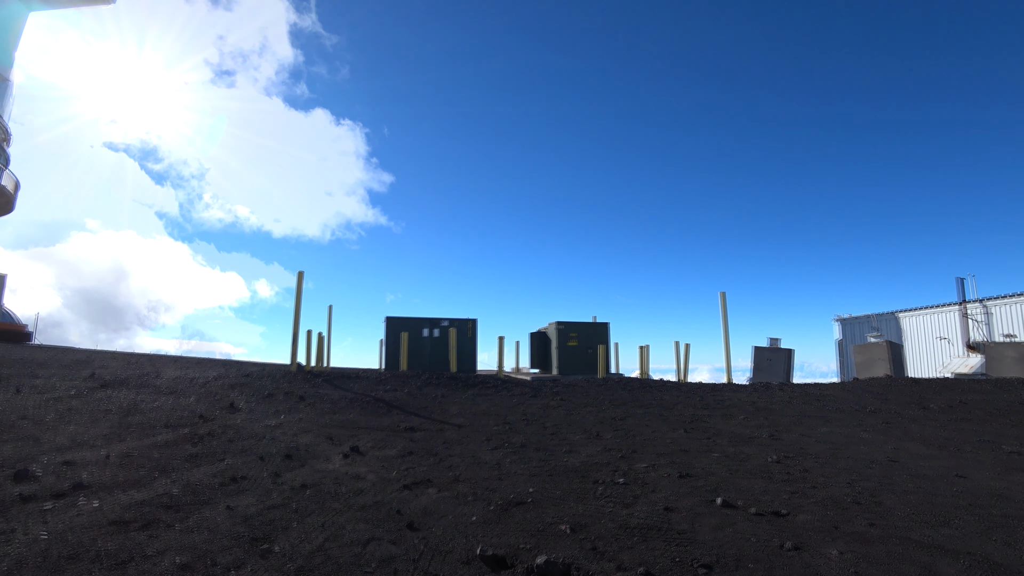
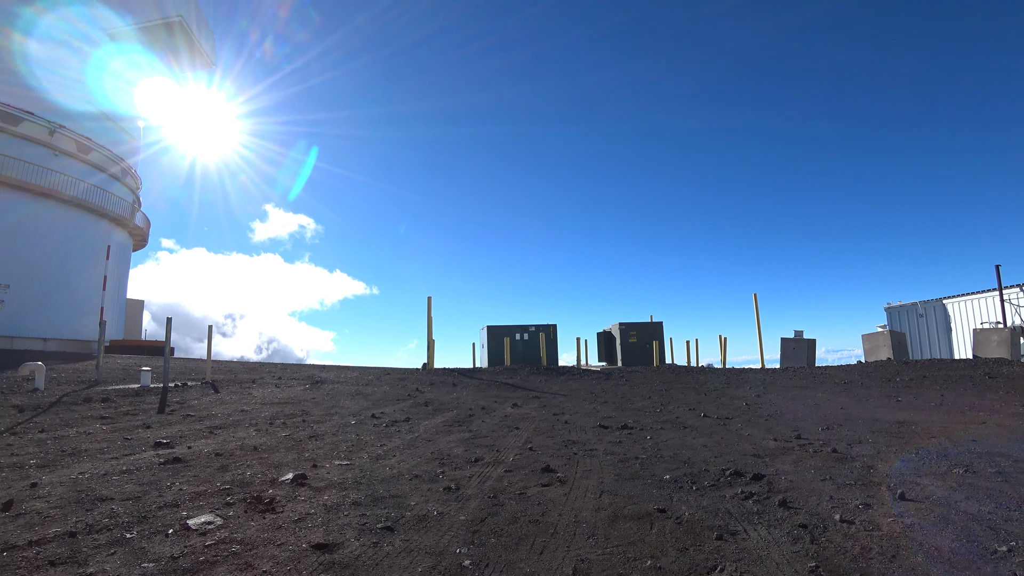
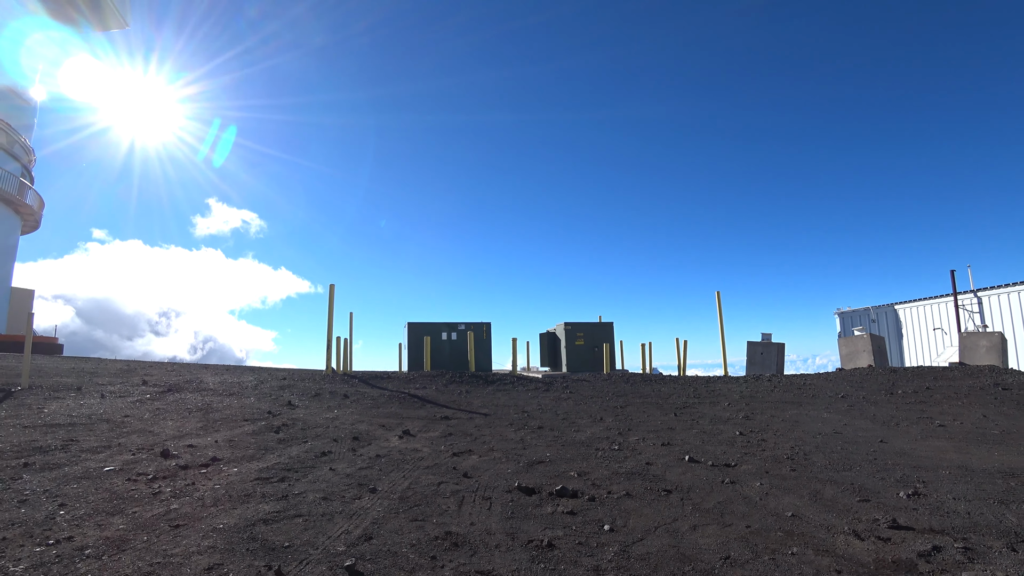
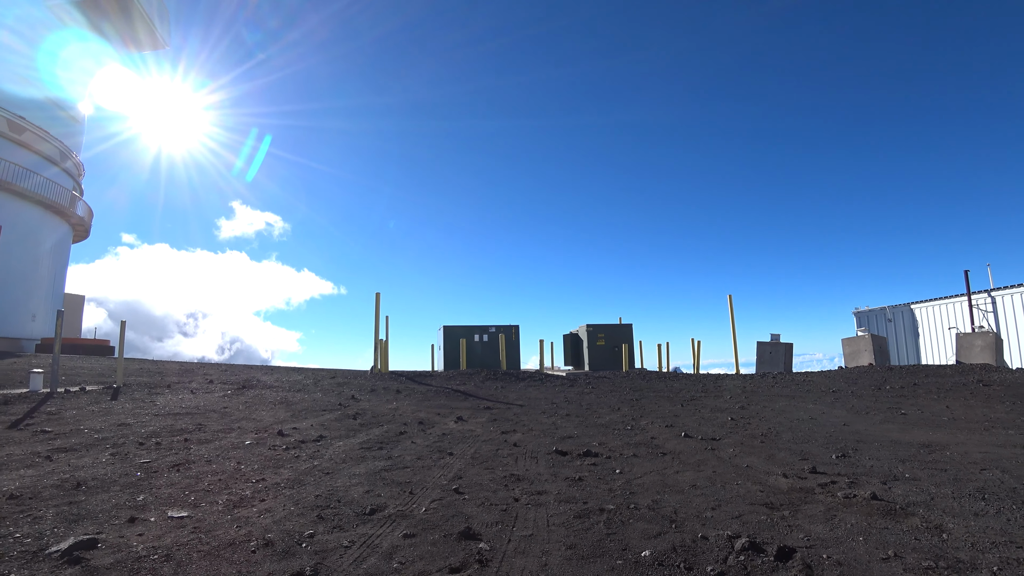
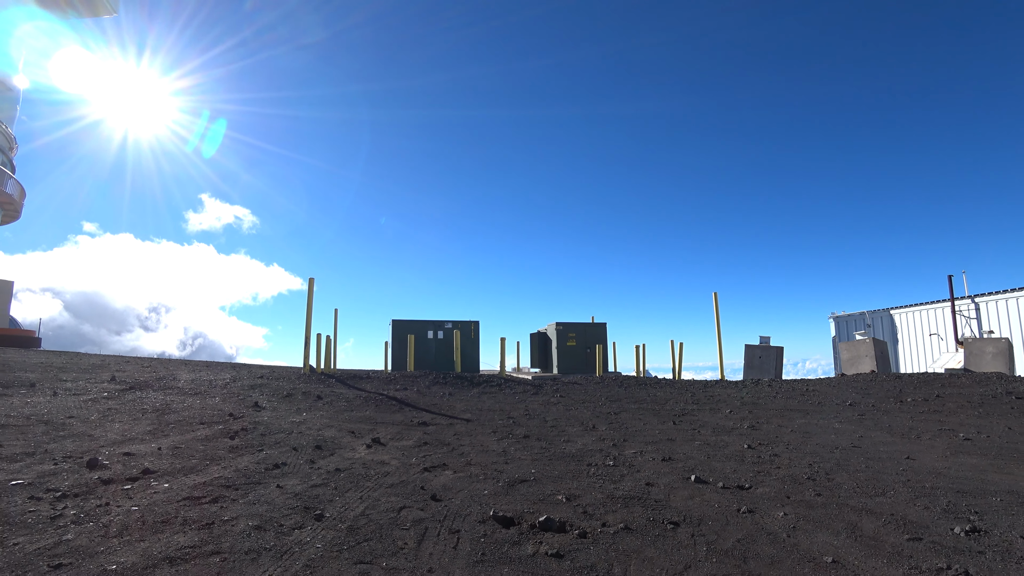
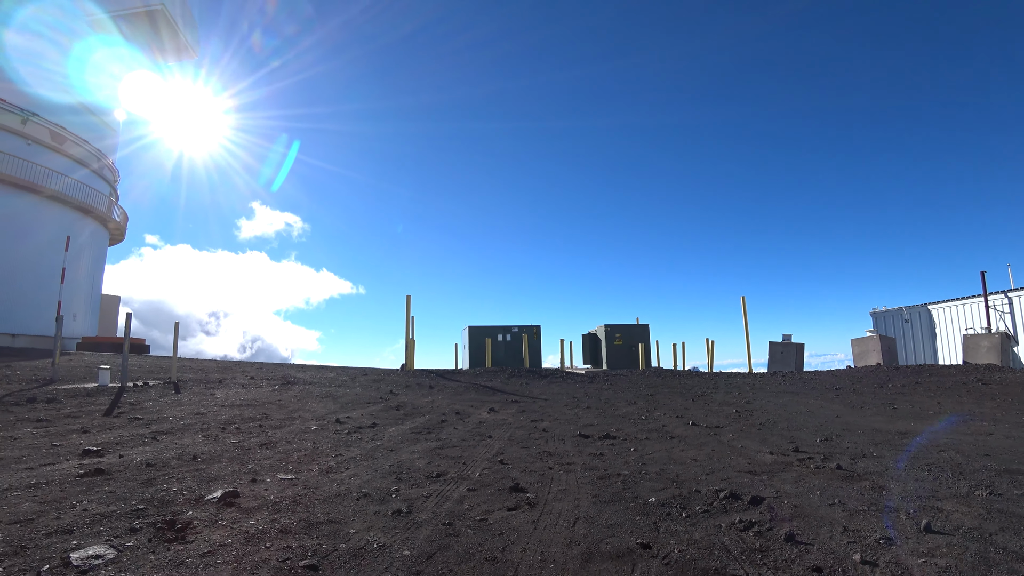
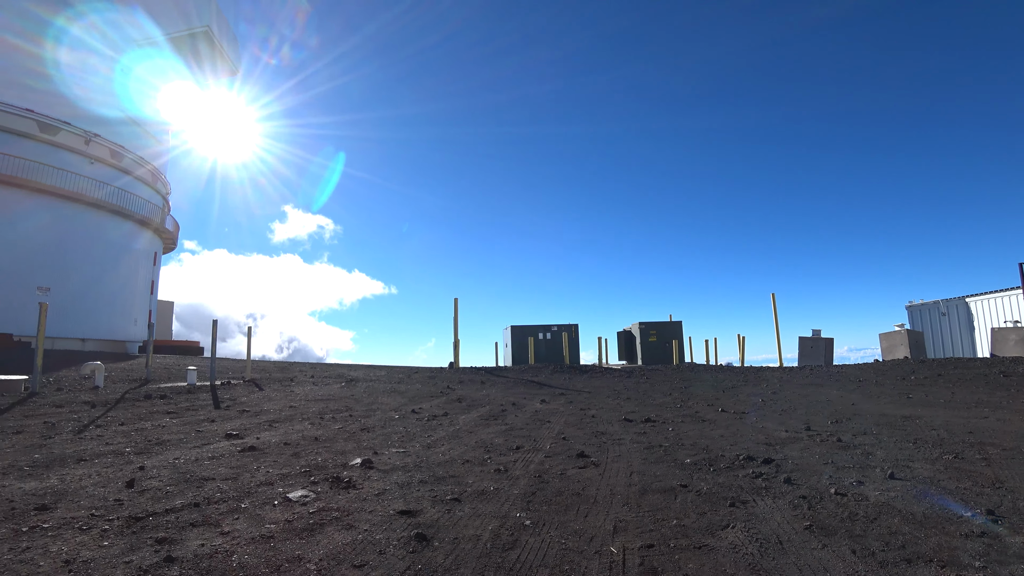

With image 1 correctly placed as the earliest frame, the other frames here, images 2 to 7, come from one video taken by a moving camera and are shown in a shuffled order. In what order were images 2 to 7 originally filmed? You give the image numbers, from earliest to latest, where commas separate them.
5, 3, 4, 6, 2, 7
